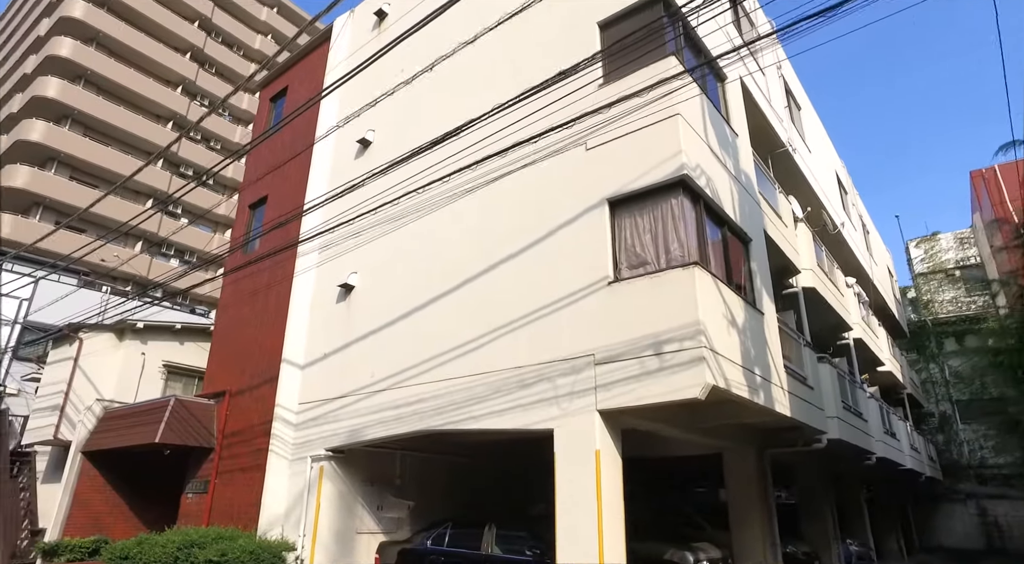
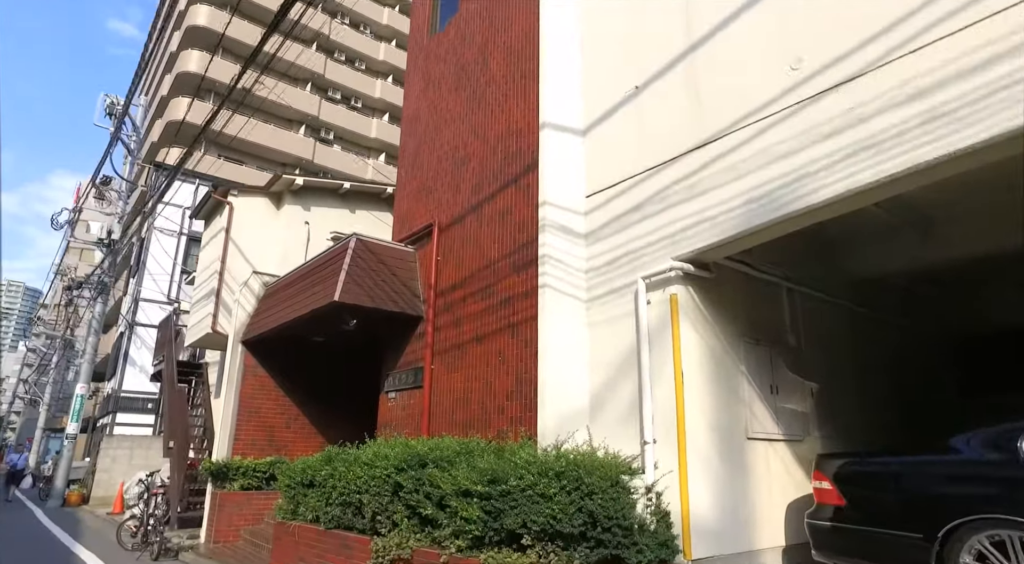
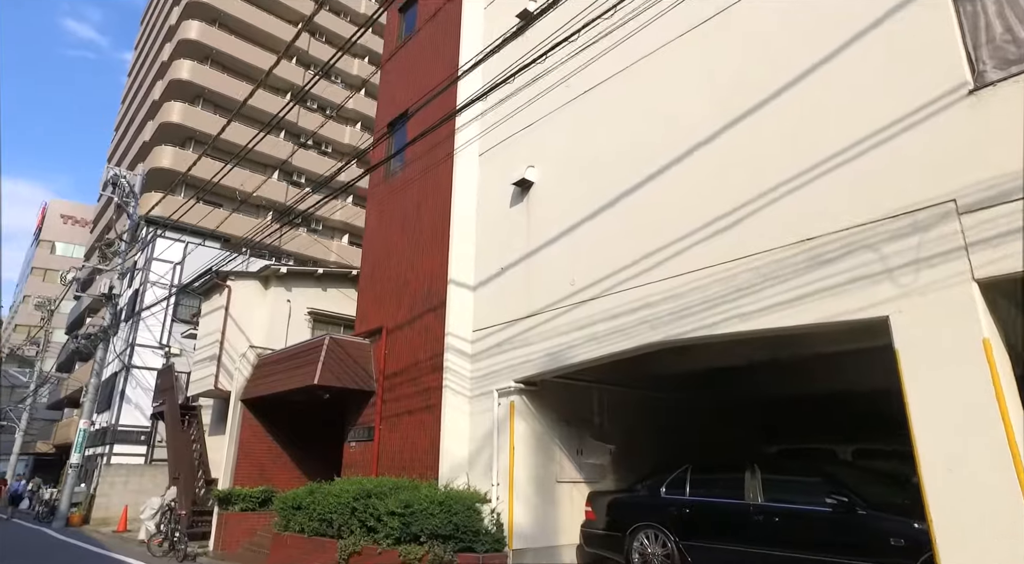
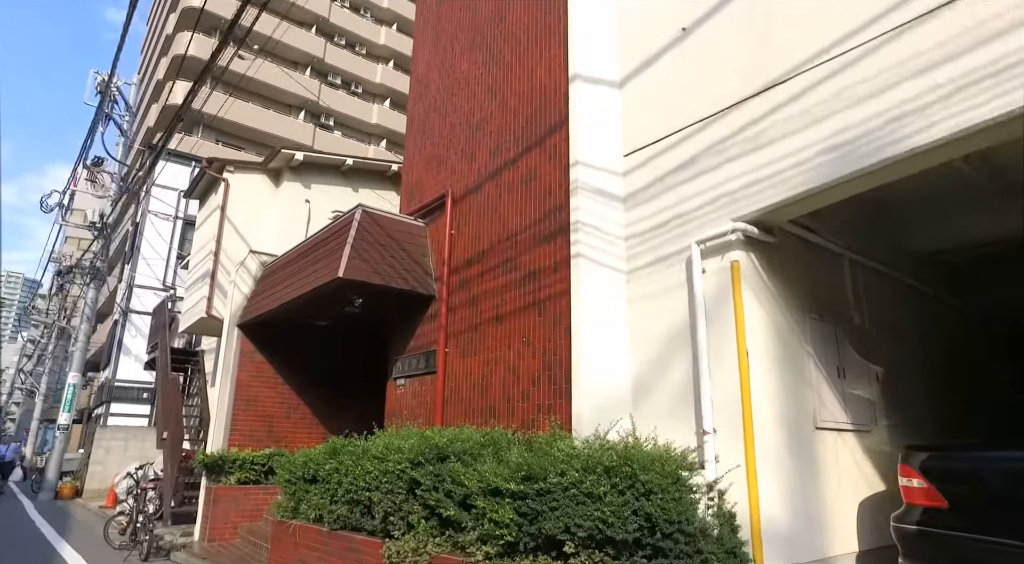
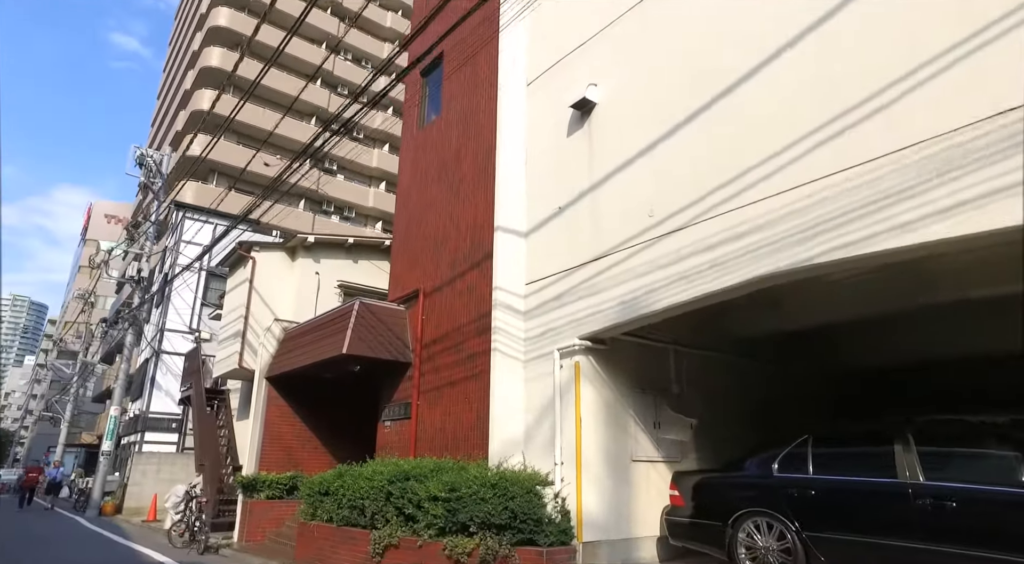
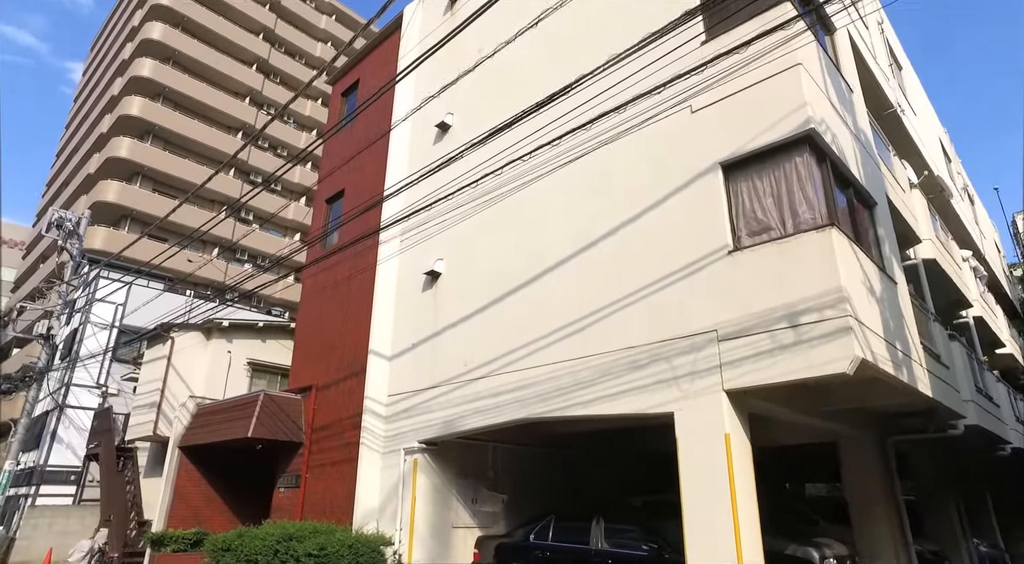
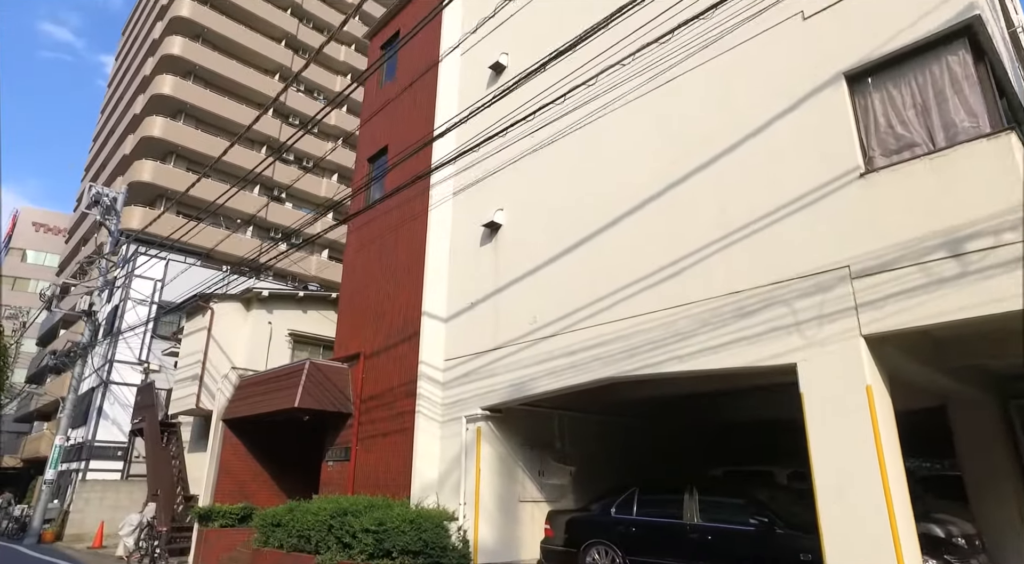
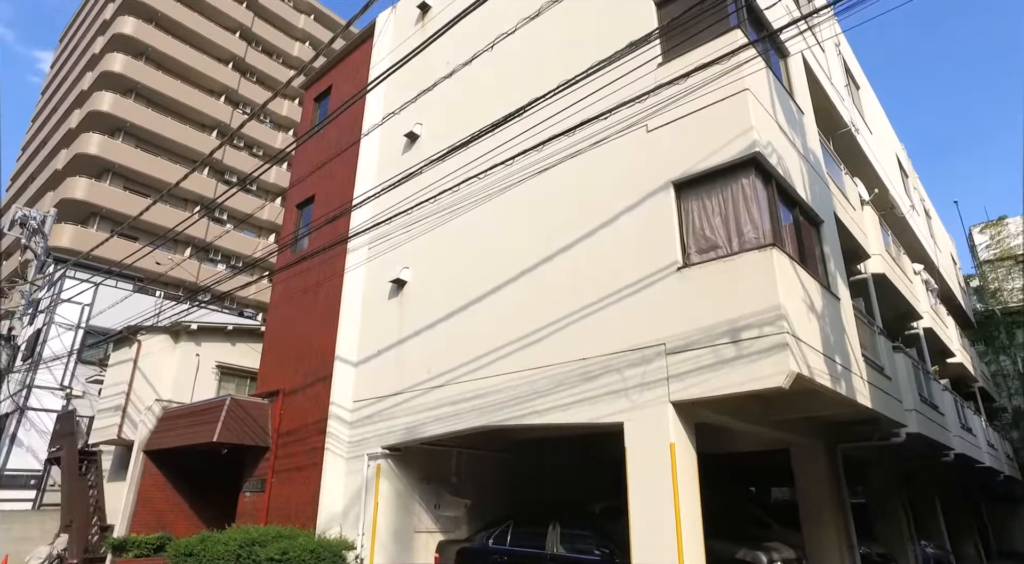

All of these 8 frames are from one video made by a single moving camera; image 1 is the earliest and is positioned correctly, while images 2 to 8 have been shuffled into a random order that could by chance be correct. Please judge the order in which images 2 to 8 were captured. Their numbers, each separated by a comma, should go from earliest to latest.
8, 6, 7, 3, 5, 2, 4
